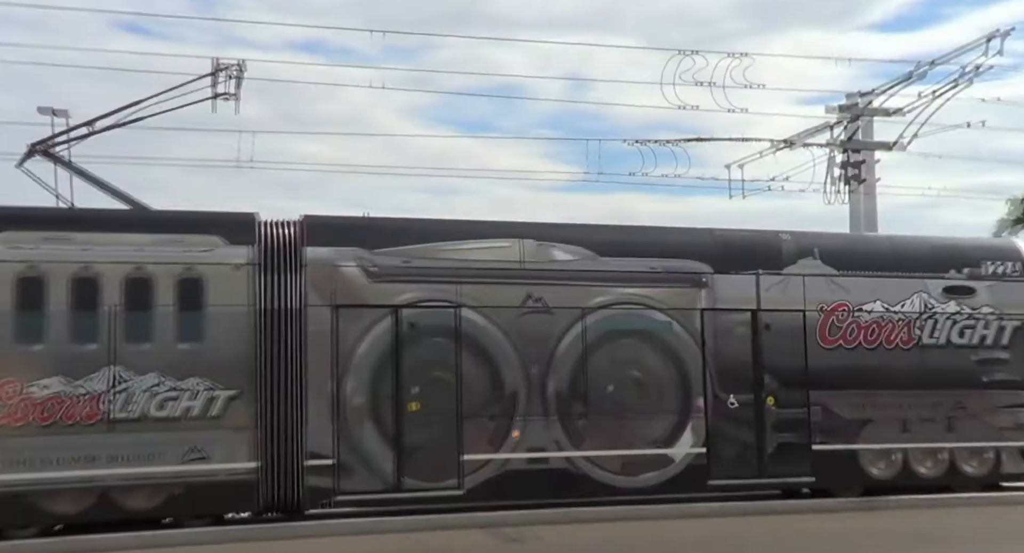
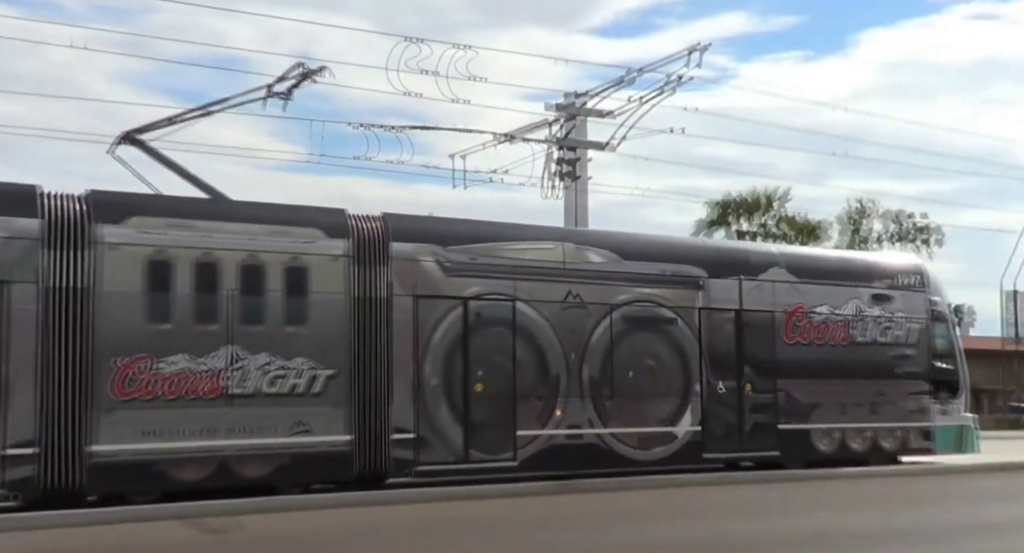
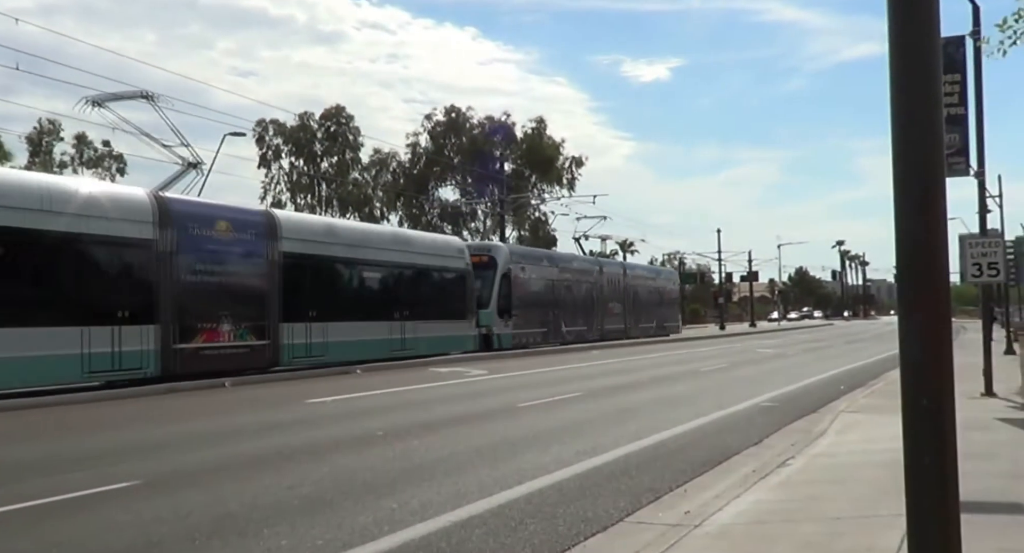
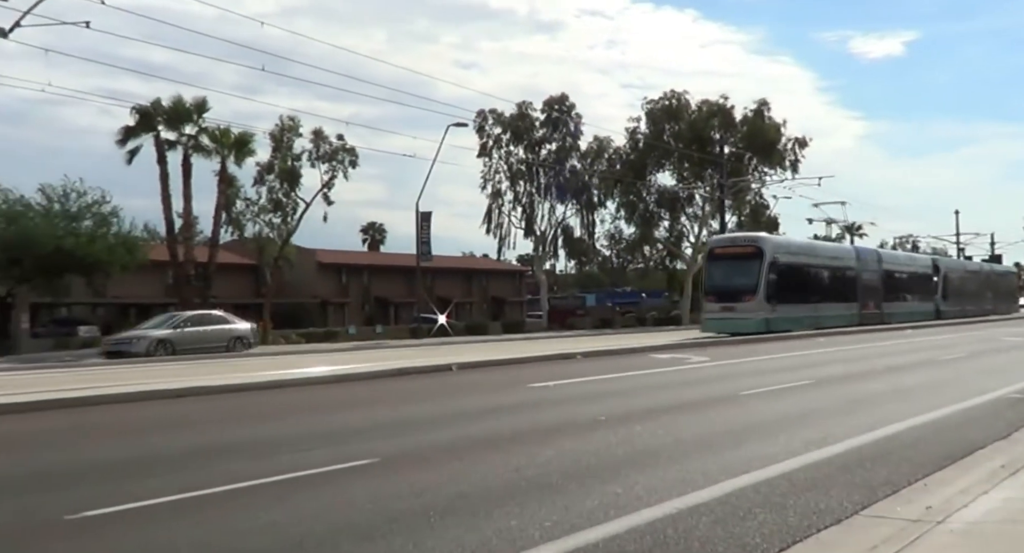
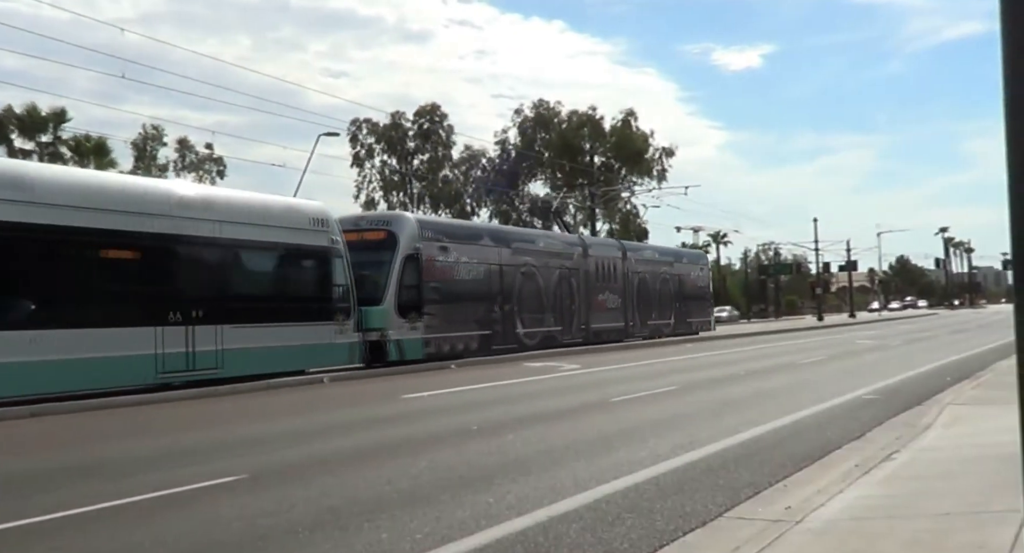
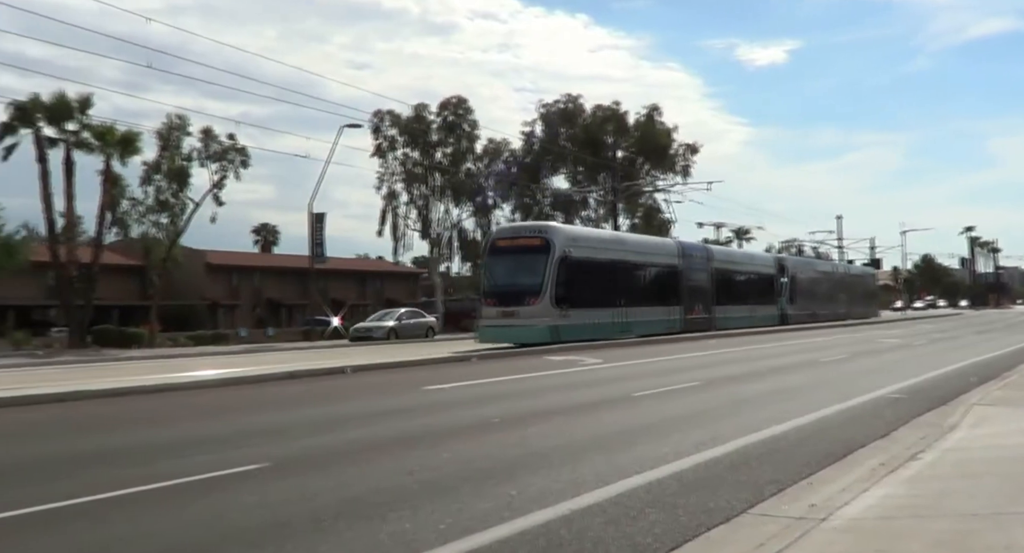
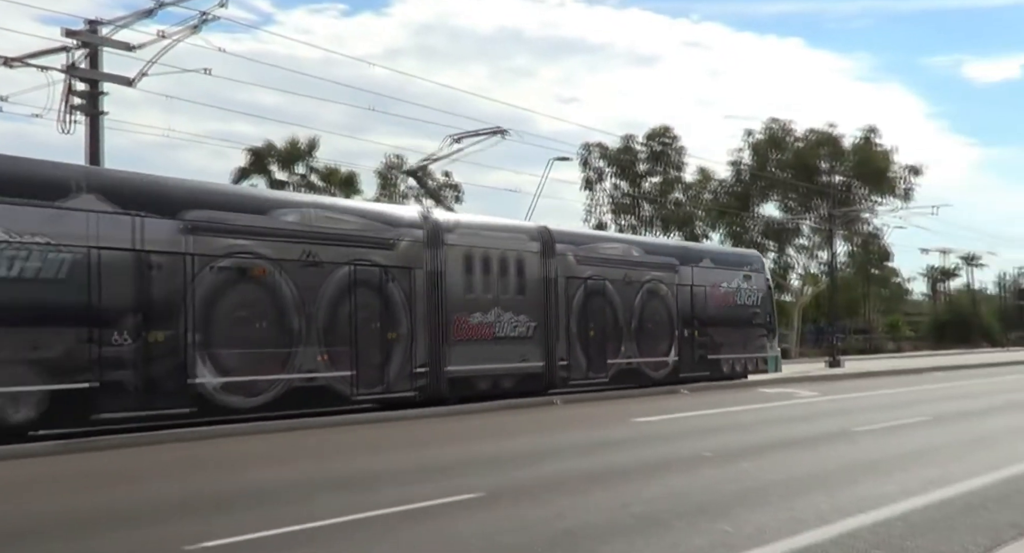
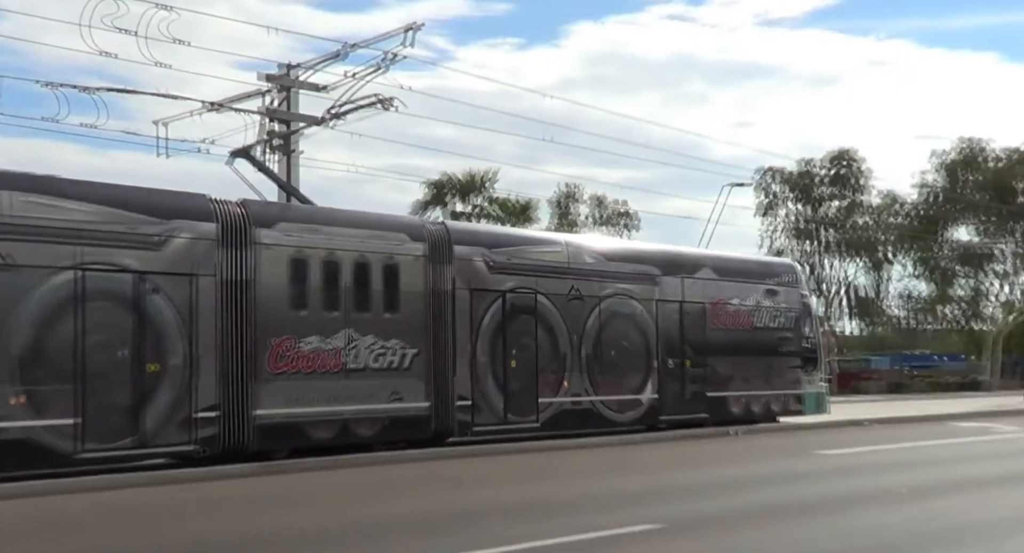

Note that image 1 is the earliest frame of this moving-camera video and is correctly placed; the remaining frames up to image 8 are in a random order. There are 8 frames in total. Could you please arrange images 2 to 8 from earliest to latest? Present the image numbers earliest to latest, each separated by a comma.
2, 8, 7, 5, 3, 6, 4
